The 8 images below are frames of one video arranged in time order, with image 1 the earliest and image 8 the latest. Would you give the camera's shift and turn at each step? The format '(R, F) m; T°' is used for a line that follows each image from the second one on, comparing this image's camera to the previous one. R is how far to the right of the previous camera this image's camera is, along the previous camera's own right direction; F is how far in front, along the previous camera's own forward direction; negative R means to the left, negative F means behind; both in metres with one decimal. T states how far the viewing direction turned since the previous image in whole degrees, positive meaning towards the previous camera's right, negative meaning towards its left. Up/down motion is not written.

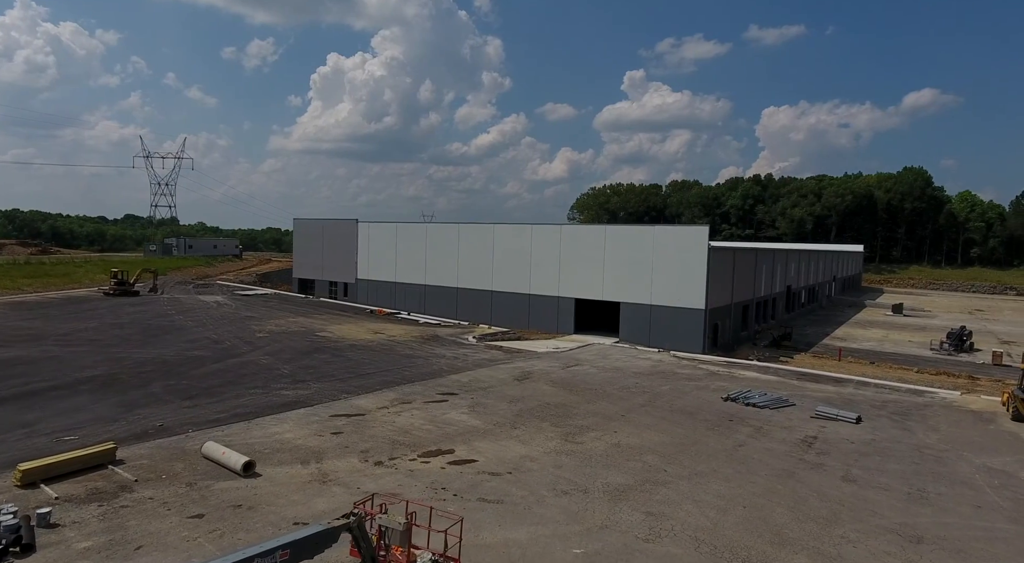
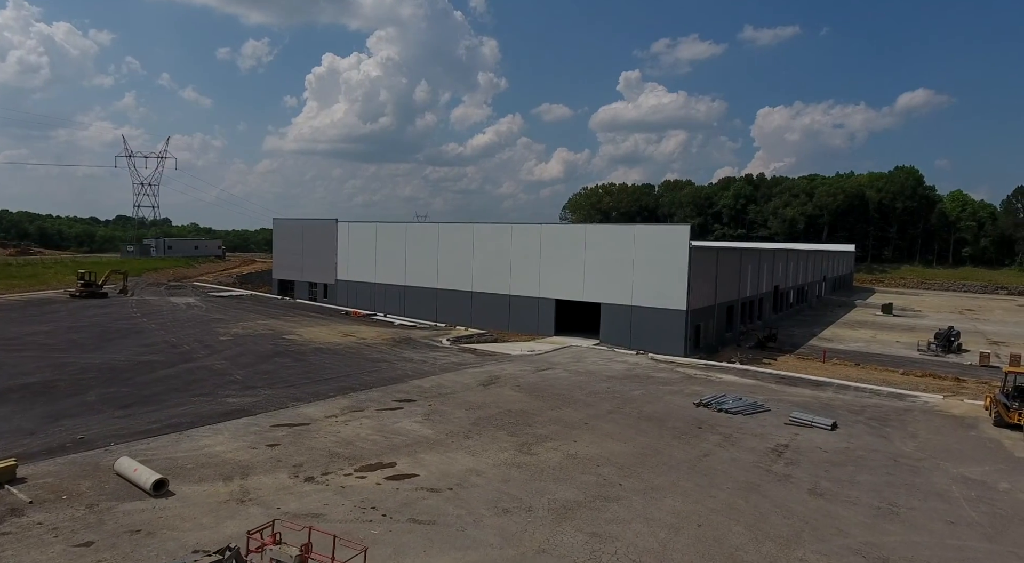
(+0.8, +0.7) m; 0°
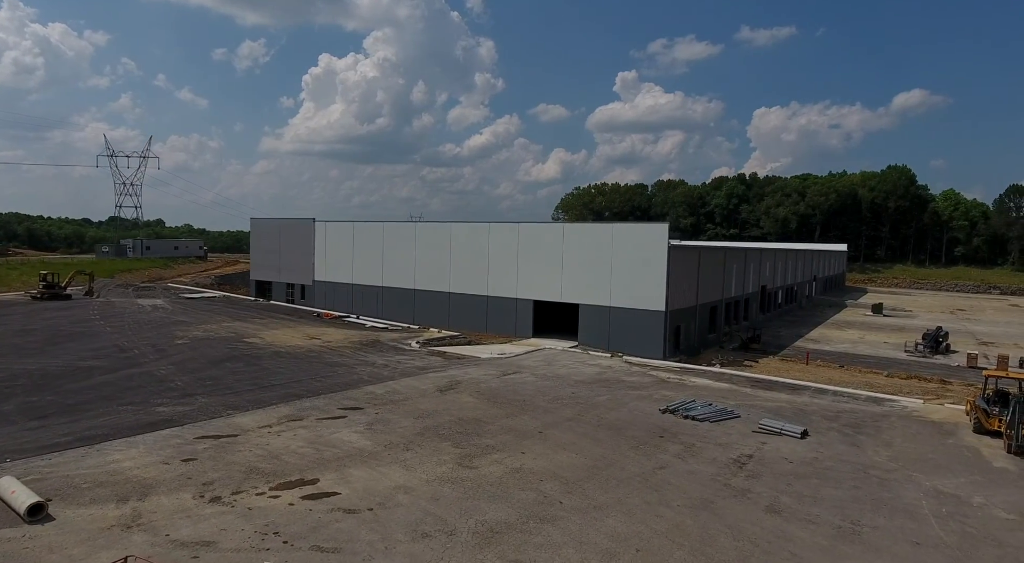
(+1.0, +0.8) m; 0°
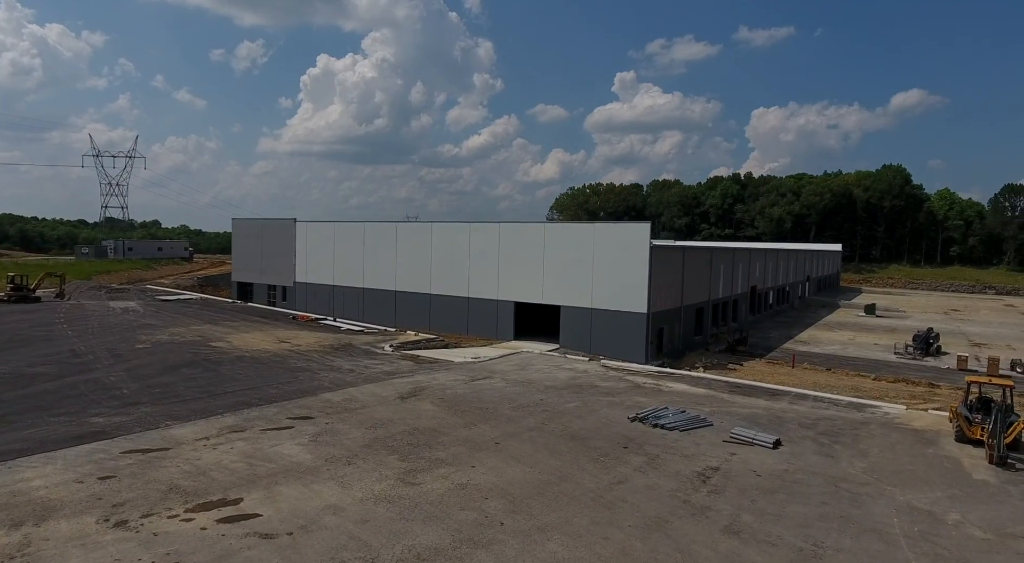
(+0.8, +0.7) m; 0°
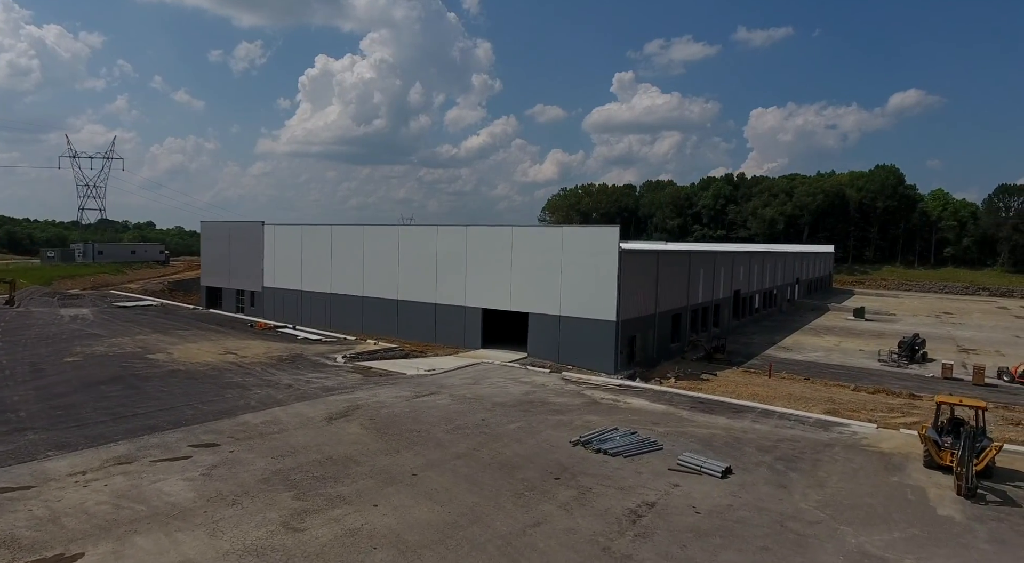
(+1.4, +1.2) m; 0°
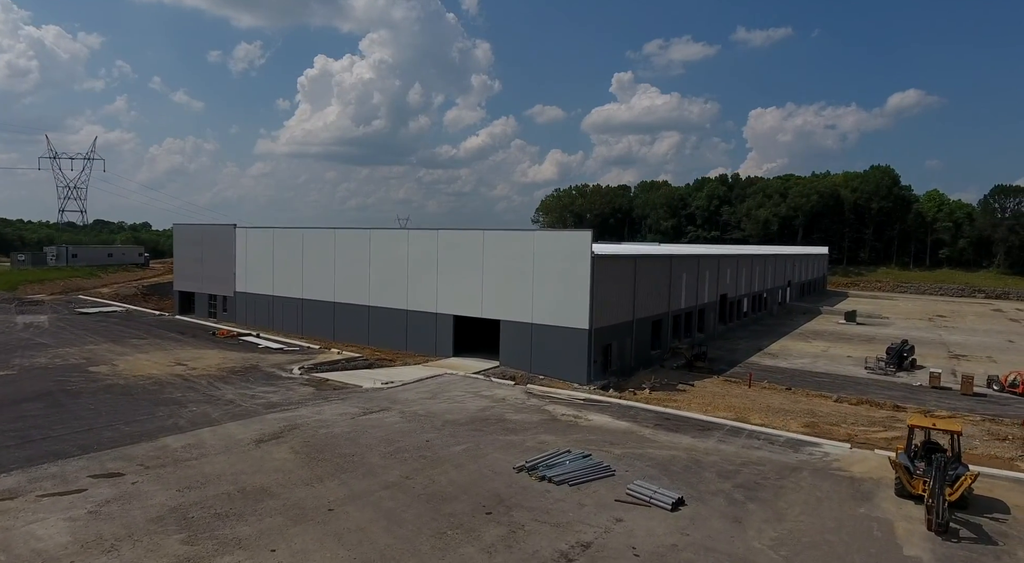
(+1.2, +1.1) m; 0°
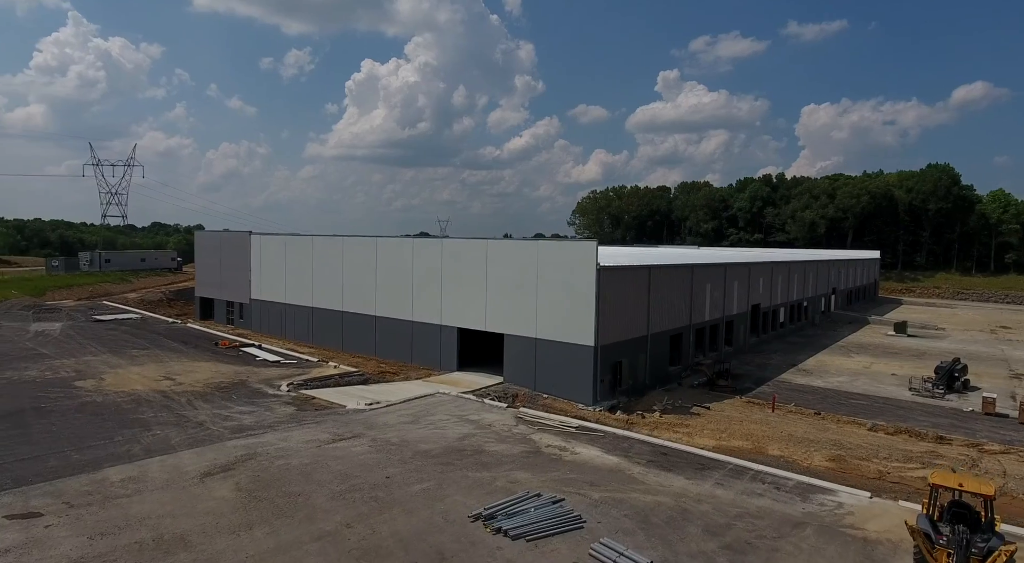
(+1.5, +1.4) m; -4°
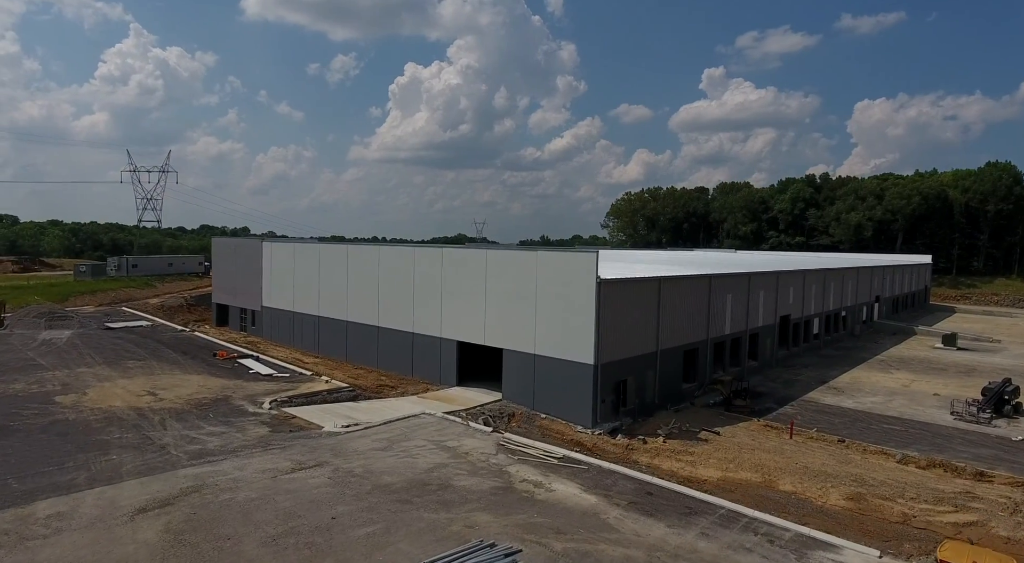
(+1.5, +1.3) m; -4°
